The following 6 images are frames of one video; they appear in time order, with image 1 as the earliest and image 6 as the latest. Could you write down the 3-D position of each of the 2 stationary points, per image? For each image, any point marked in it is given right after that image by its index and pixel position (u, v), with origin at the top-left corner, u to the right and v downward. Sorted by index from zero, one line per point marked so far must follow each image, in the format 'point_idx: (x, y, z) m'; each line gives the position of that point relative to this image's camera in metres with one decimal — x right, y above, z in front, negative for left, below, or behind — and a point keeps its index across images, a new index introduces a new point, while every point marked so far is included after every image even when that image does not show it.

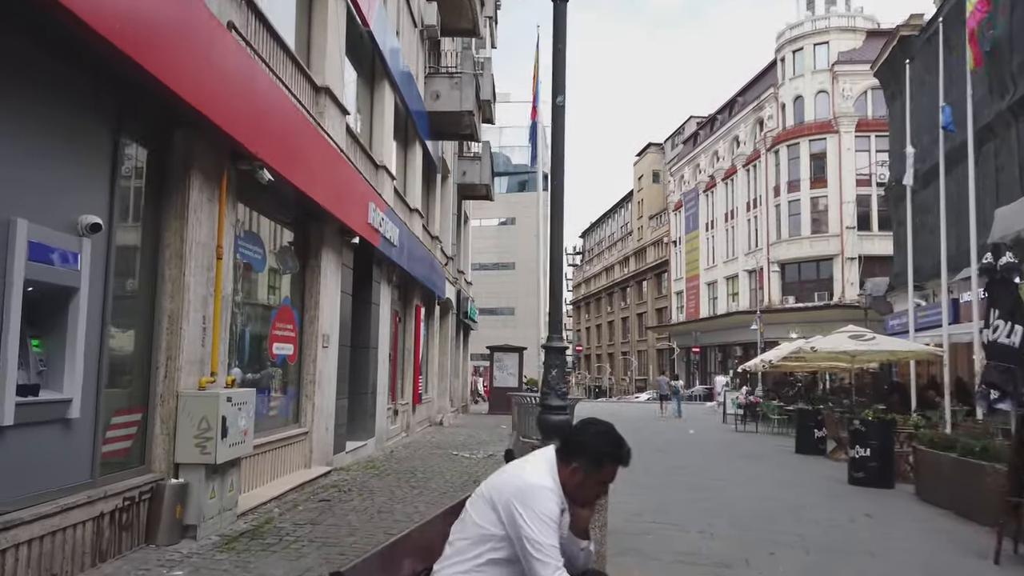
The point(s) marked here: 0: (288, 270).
0: (-2.8, +0.2, +9.3) m
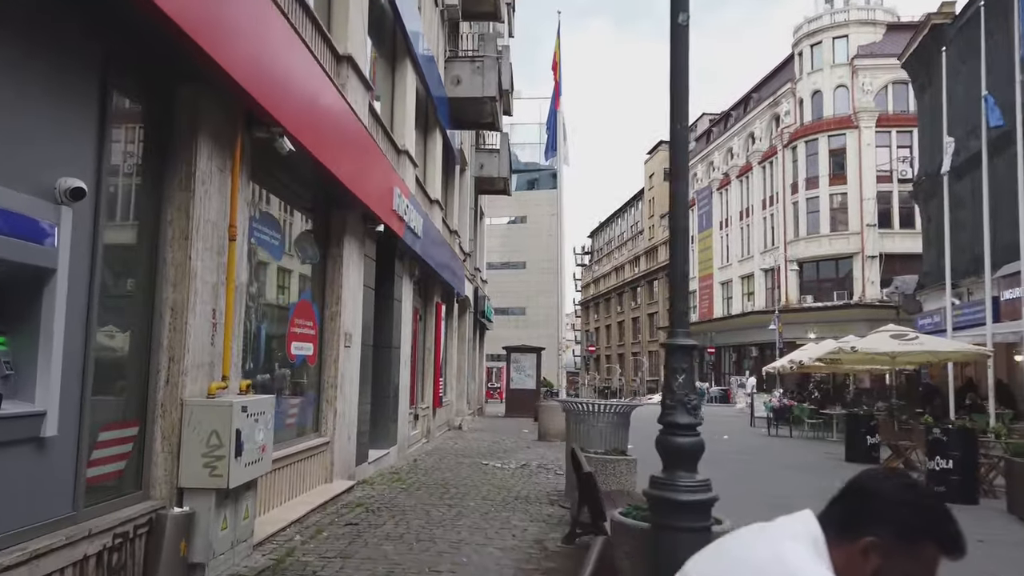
0: (-2.3, +0.3, +8.3) m
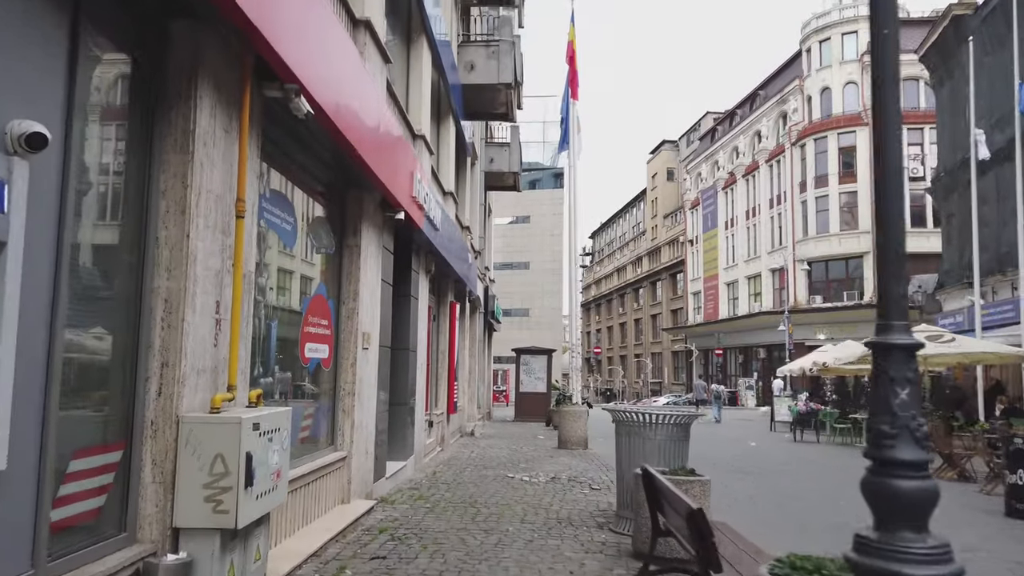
0: (-1.9, +0.4, +7.2) m
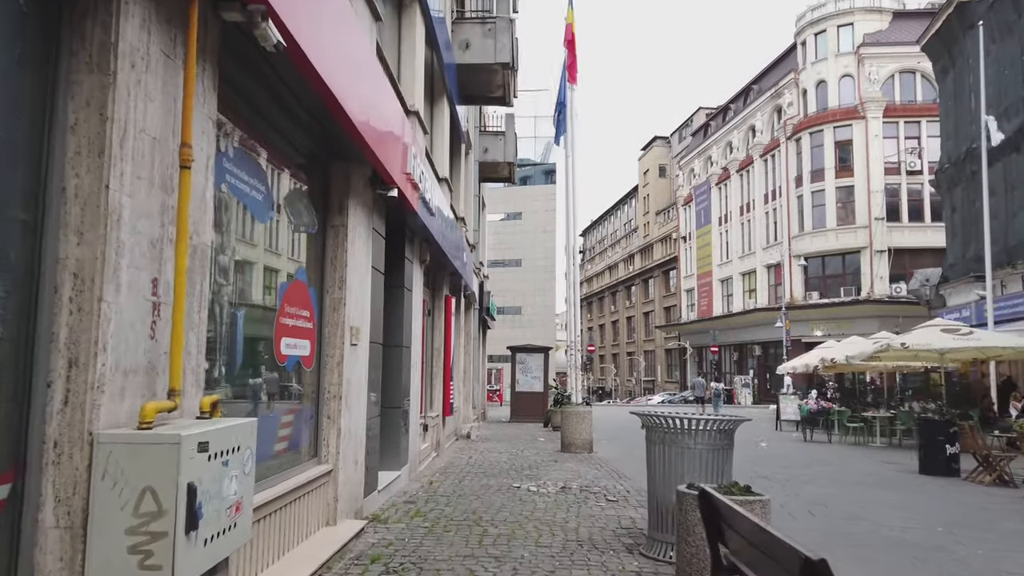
0: (-1.7, +0.5, +6.2) m
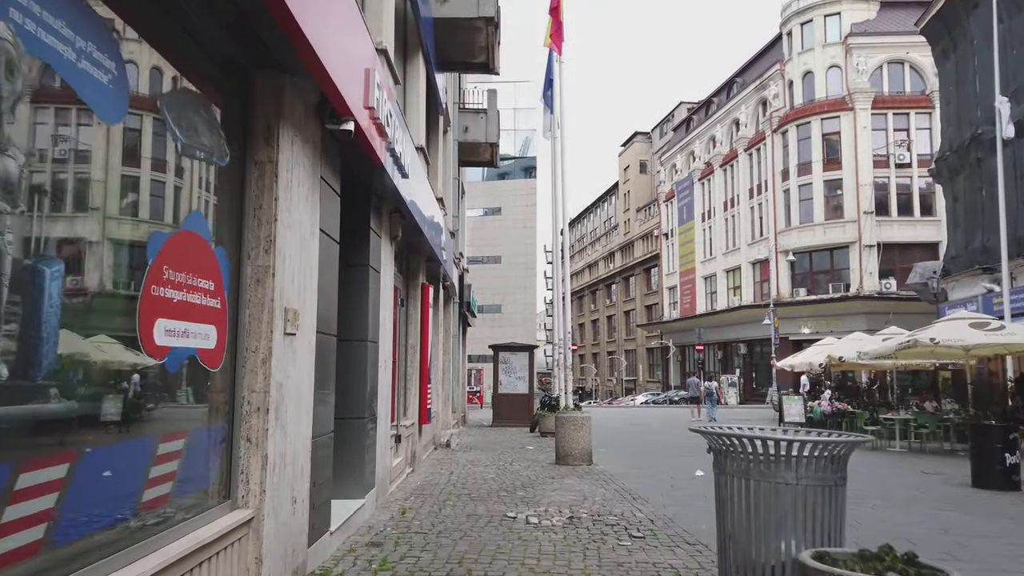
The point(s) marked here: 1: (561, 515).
0: (-1.7, +0.7, +4.1) m
1: (+0.5, -2.4, +7.9) m
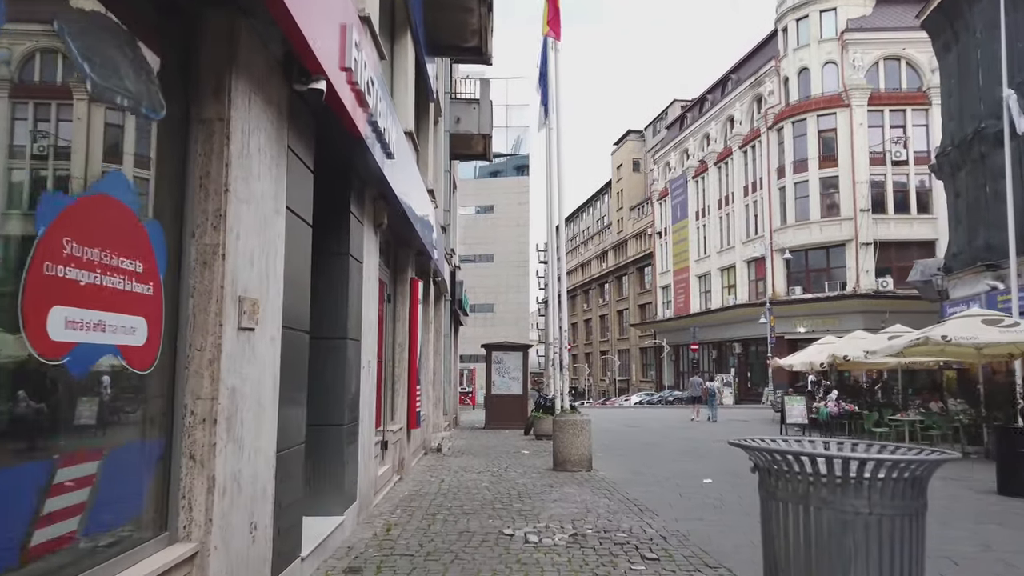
0: (-1.7, +0.8, +3.3) m
1: (+0.5, -2.3, +7.1) m
